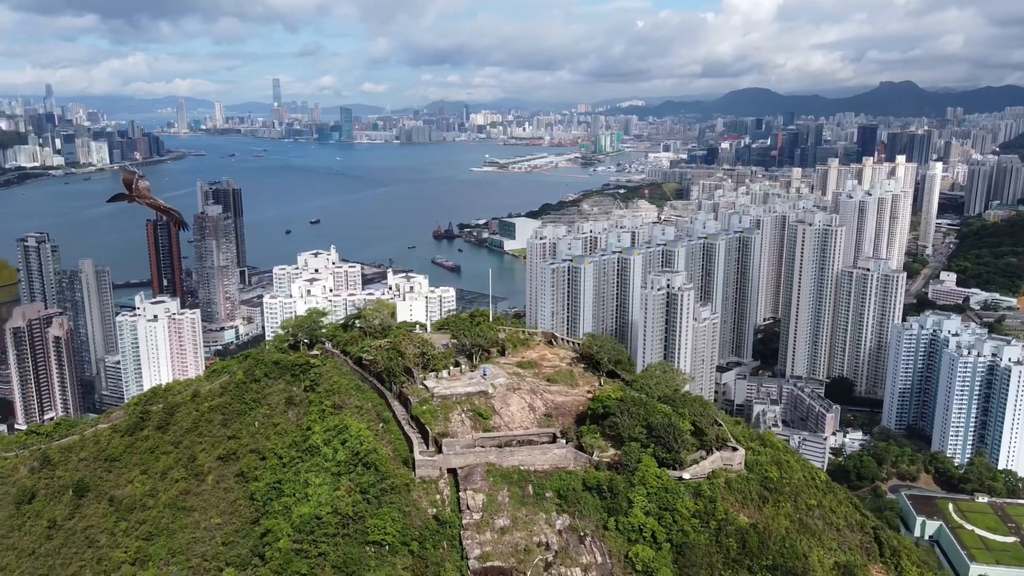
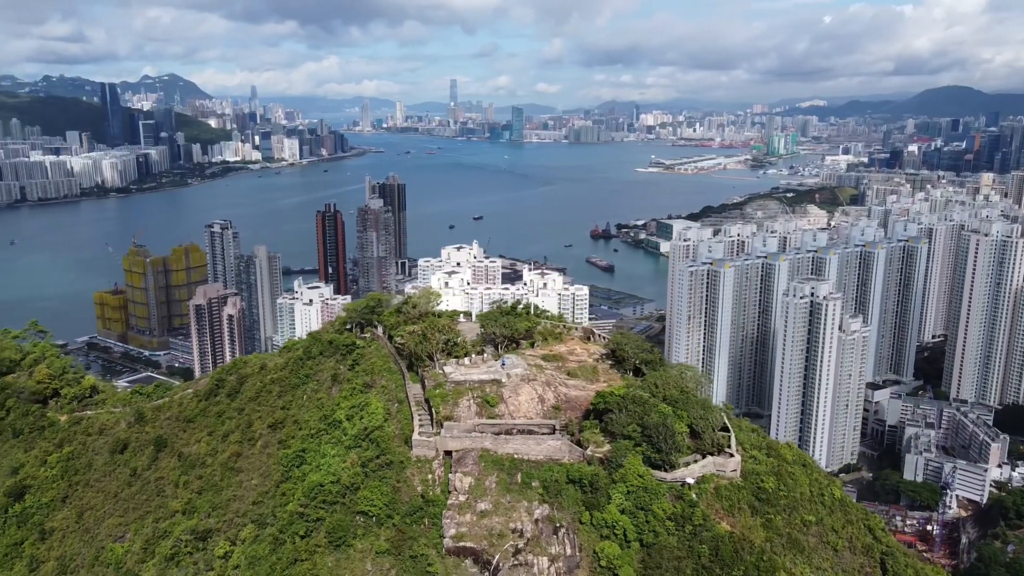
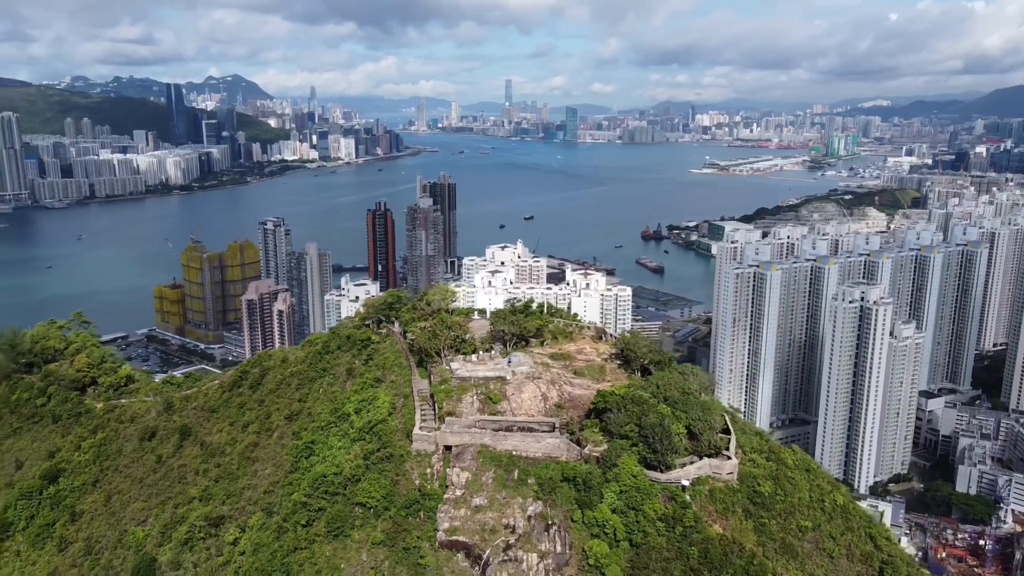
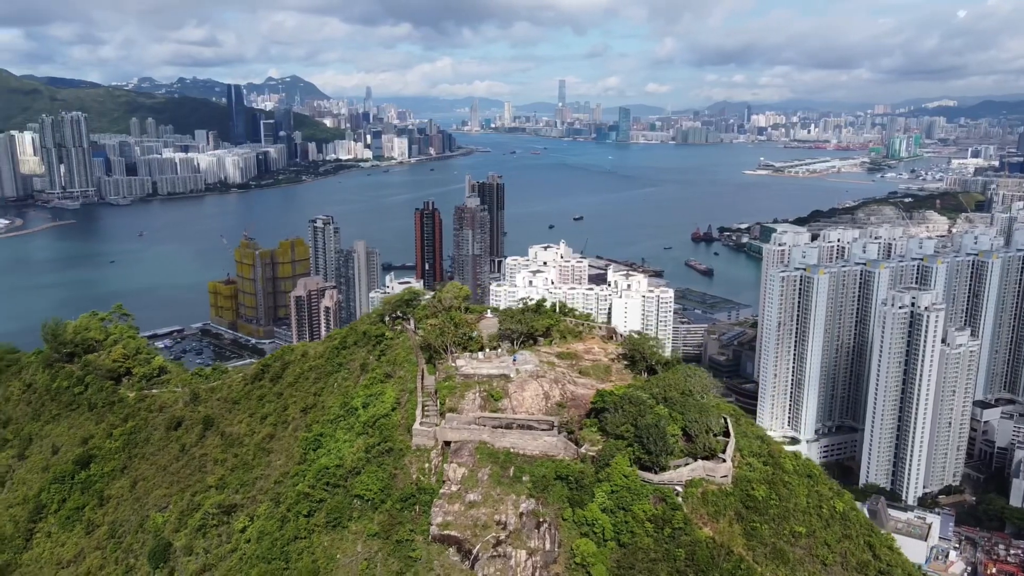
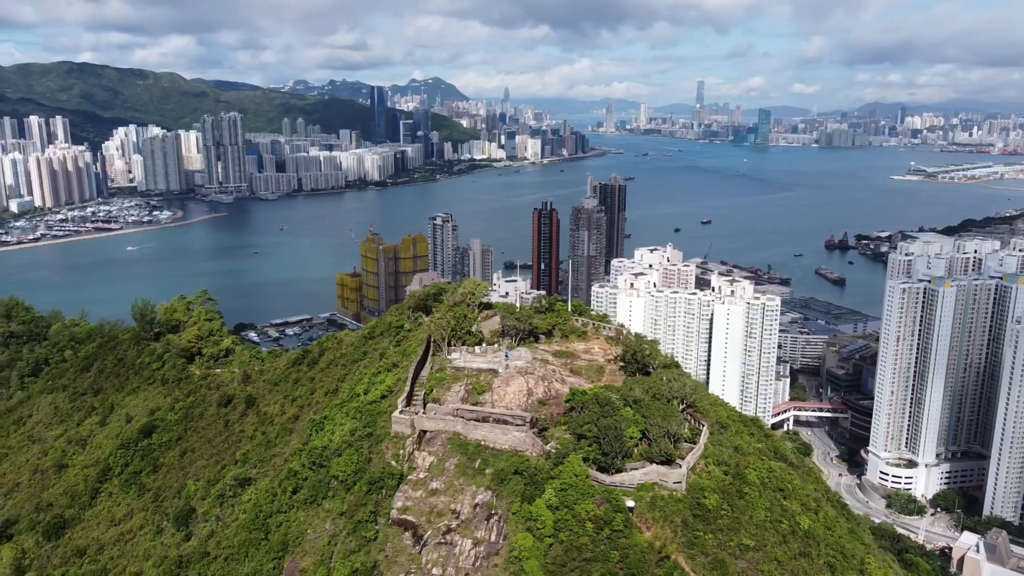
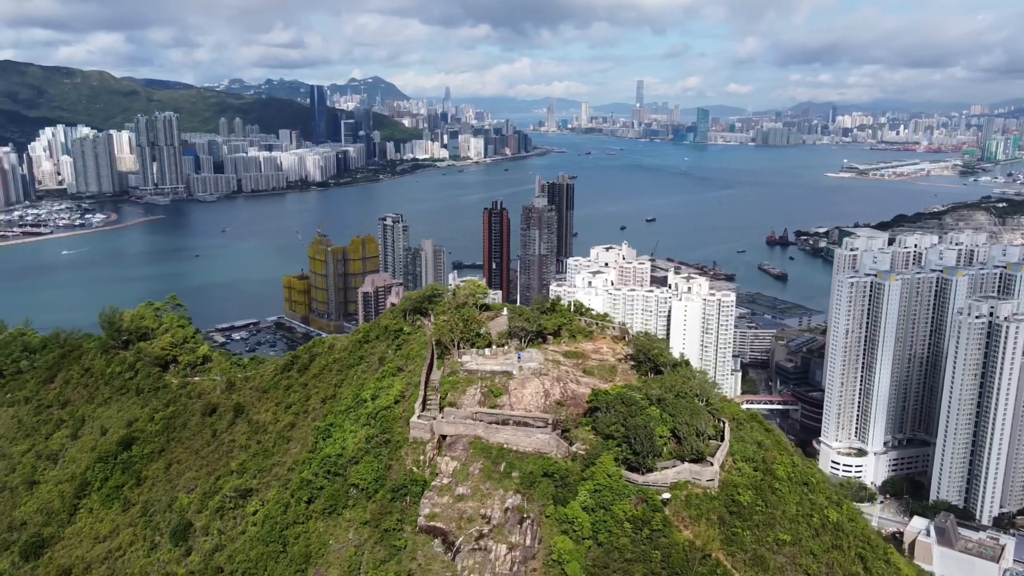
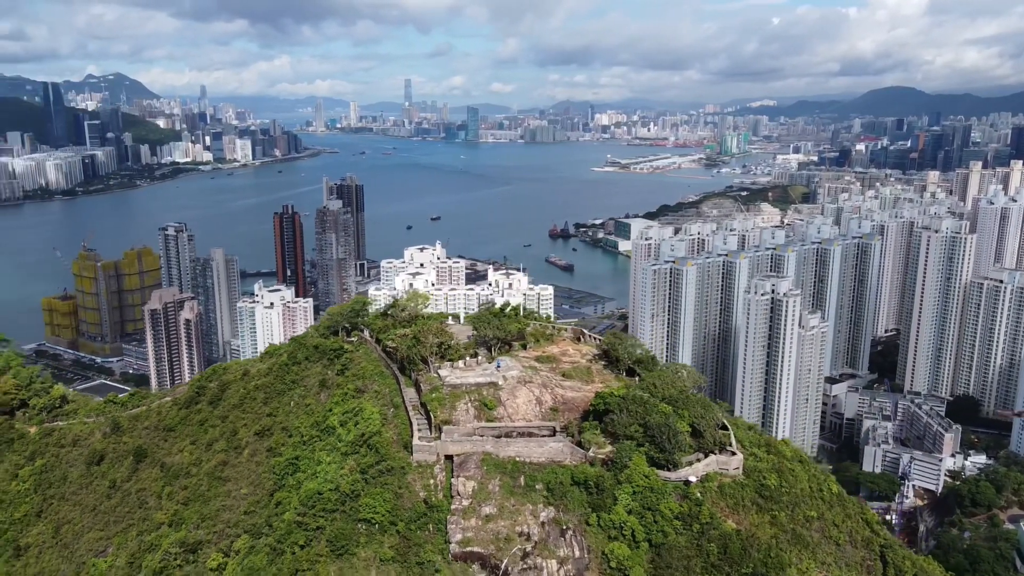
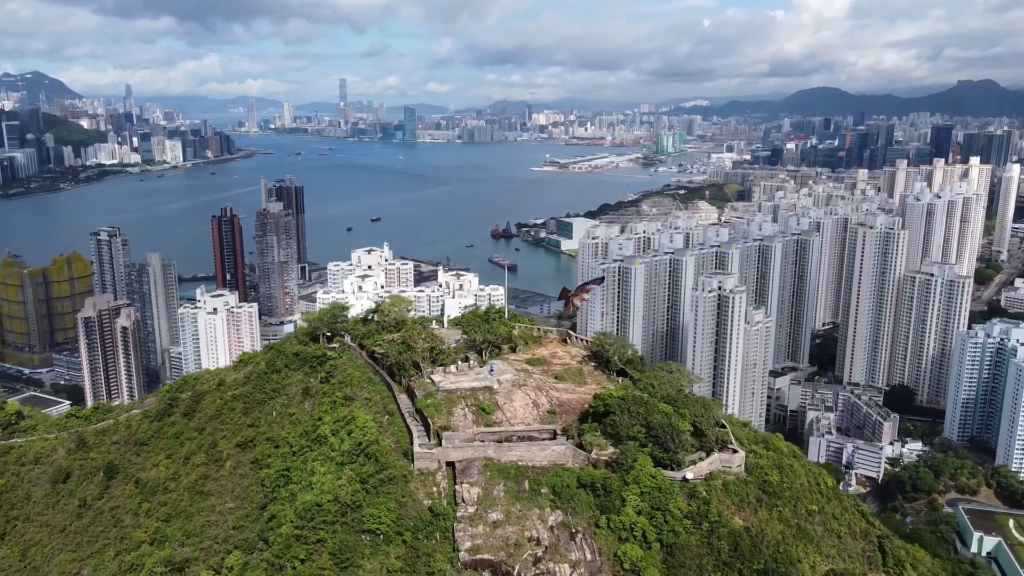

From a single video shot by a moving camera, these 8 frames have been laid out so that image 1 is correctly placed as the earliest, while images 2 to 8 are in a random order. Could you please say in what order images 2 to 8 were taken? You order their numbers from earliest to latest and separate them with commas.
8, 7, 2, 3, 4, 6, 5
